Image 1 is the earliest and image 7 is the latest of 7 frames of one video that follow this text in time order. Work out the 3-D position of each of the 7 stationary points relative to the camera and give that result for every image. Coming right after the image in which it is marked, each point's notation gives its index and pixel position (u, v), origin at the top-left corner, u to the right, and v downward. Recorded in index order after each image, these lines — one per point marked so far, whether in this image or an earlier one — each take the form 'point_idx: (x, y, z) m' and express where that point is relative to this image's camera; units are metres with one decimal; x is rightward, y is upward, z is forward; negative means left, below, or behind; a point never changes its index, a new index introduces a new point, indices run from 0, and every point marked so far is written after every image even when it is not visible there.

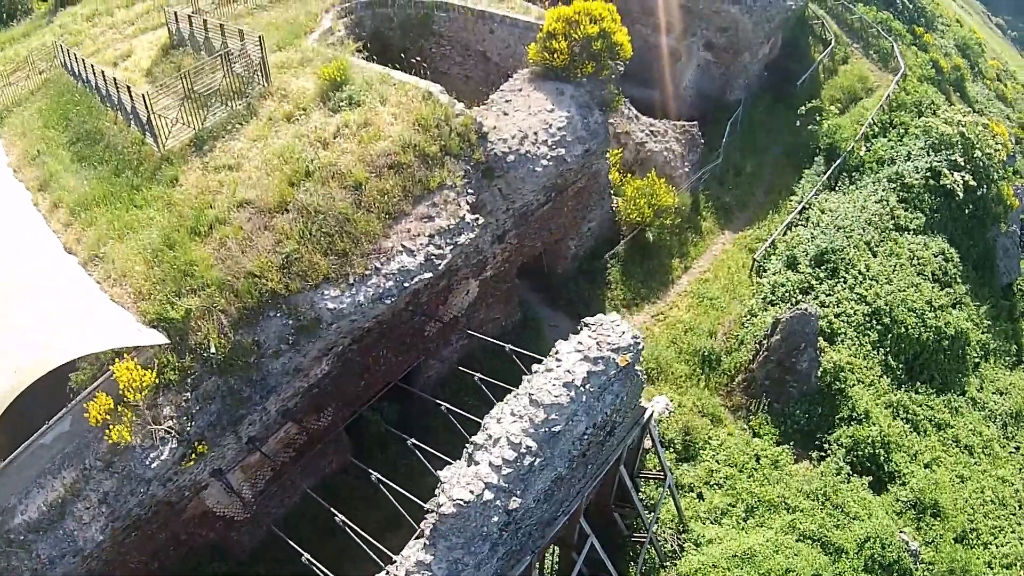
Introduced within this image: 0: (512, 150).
0: (-0.1, +1.9, +12.4) m
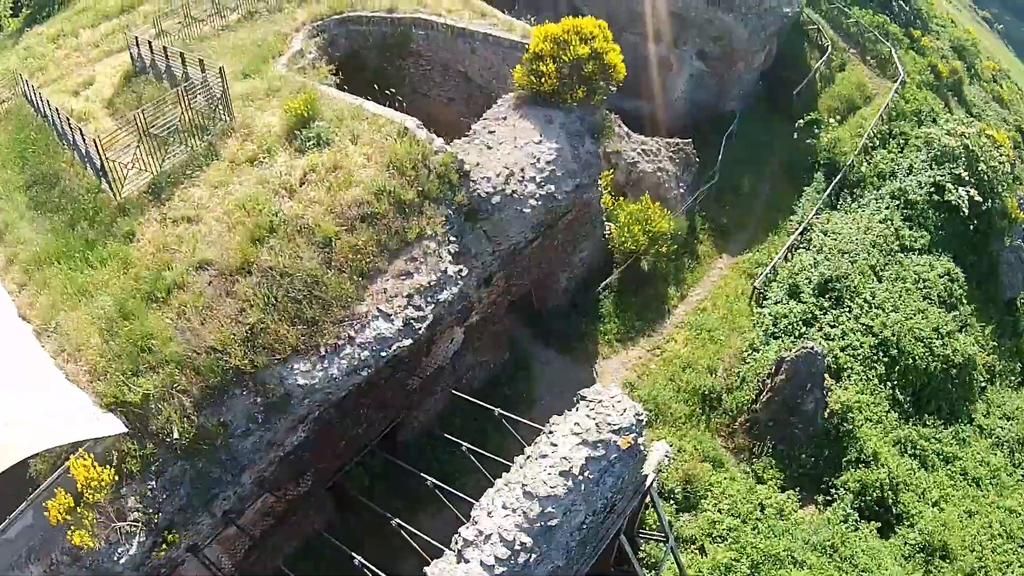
0: (-0.2, +1.2, +11.4) m
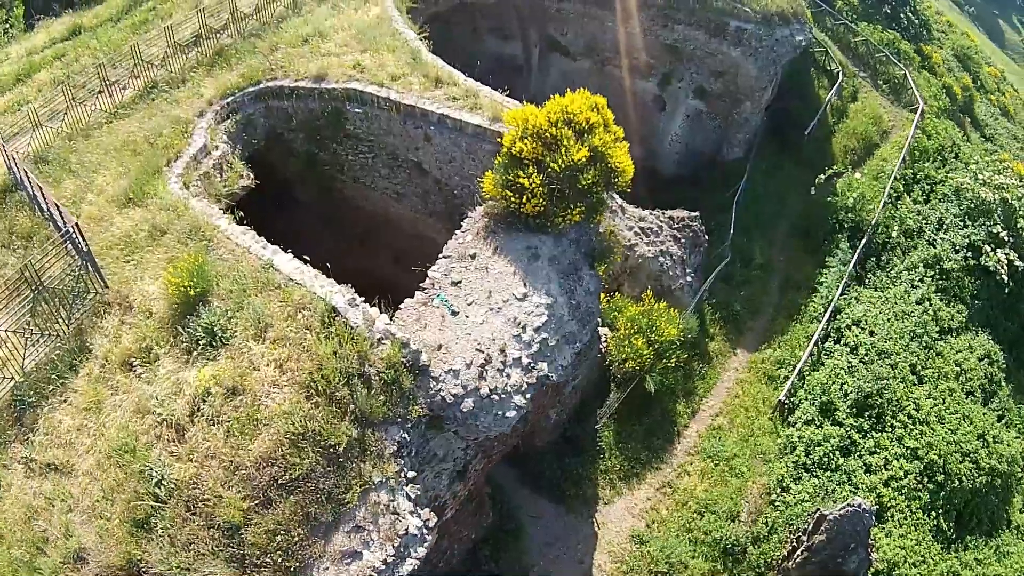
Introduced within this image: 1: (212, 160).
0: (-0.4, -0.9, +8.7) m
1: (-3.7, +1.6, +11.9) m
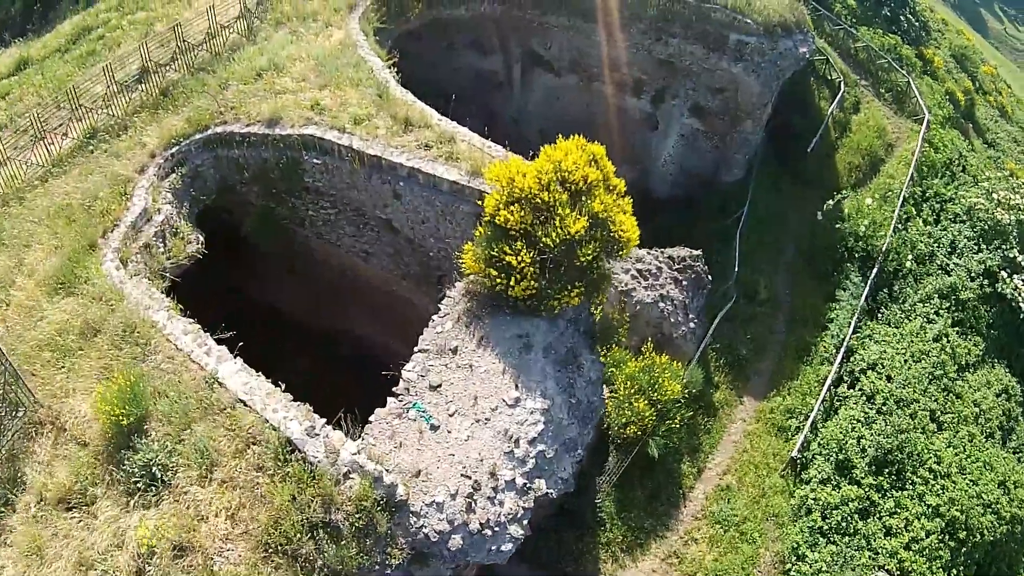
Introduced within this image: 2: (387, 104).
0: (-0.4, -1.9, +7.7) m
1: (-3.9, +0.7, +10.7) m
2: (-1.6, +2.3, +12.0) m
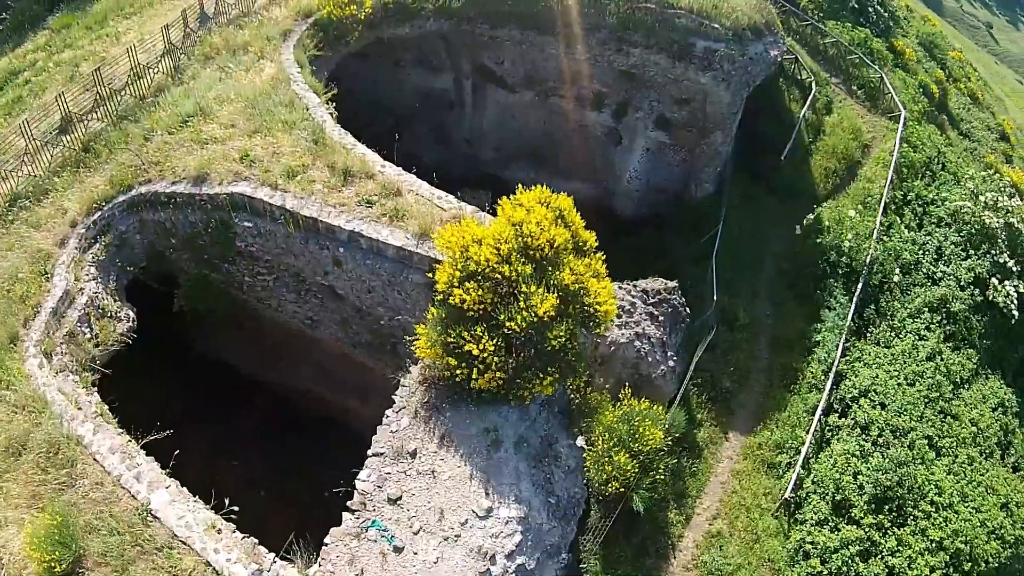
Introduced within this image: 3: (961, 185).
0: (-0.5, -2.7, +6.8) m
1: (-4.3, -0.2, +9.7) m
2: (-2.1, +1.5, +10.9) m
3: (+7.2, +1.7, +15.4) m
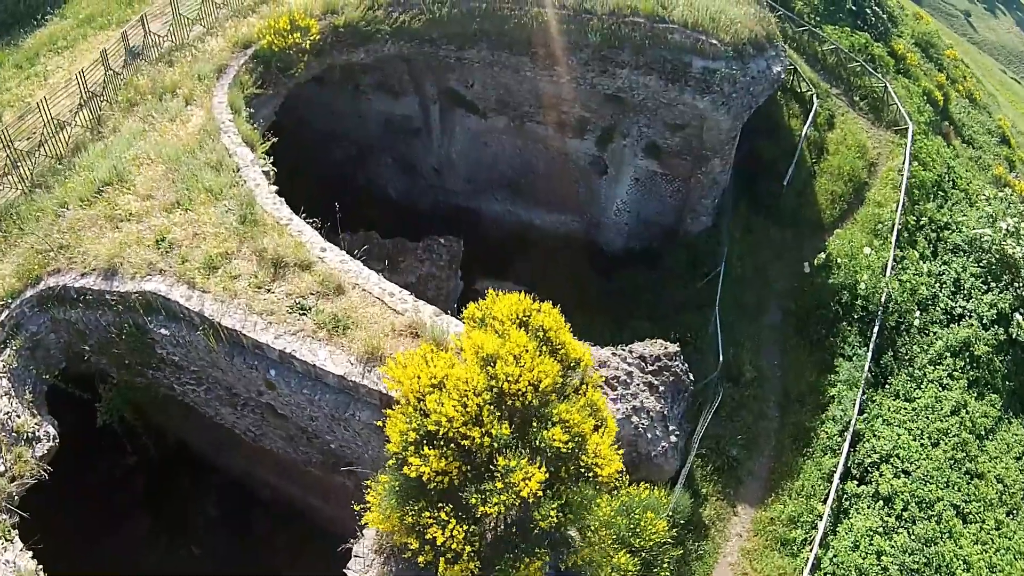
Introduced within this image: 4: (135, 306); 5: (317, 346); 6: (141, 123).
0: (-0.6, -3.8, +5.6) m
1: (-4.5, -1.4, +8.3) m
2: (-2.4, +0.6, +9.4) m
3: (+6.8, +1.3, +14.0) m
4: (-3.2, -0.2, +8.8) m
5: (-1.5, -0.4, +8.3) m
6: (-4.3, +2.0, +11.3) m
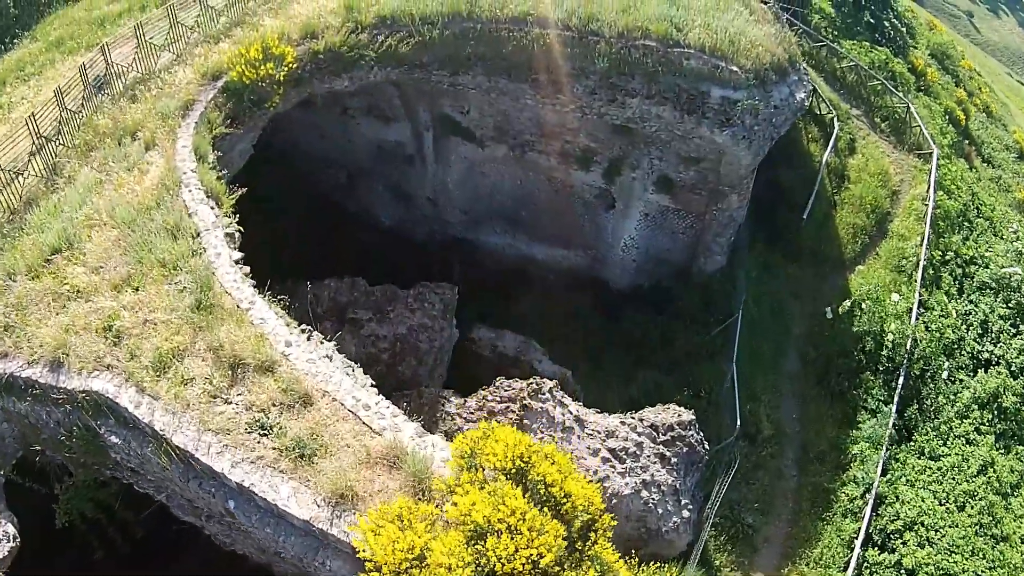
0: (-0.6, -4.8, +4.9) m
1: (-4.5, -2.2, +7.5) m
2: (-2.4, -0.2, +8.5) m
3: (+6.8, +0.8, +12.9) m
4: (-3.3, -1.0, +7.9) m
5: (-1.5, -1.2, +7.4) m
6: (-4.3, +1.3, +10.2) m
